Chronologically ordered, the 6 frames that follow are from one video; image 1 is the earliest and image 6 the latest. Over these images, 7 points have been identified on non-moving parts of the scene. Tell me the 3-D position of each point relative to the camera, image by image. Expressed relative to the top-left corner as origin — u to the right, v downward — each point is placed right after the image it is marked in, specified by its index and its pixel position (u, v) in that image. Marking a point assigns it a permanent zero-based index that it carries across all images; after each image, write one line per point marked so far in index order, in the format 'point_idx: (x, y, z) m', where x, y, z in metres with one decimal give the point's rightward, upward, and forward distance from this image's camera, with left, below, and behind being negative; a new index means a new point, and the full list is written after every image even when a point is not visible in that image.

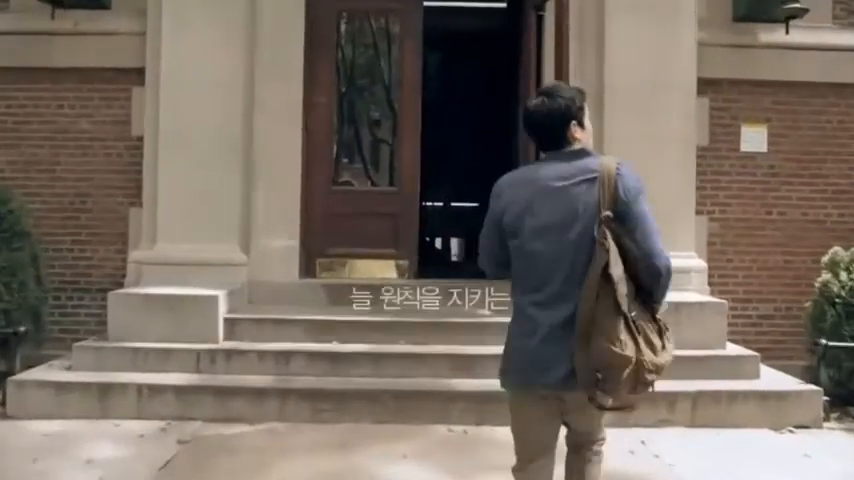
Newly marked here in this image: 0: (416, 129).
0: (-0.1, +0.9, +8.3) m
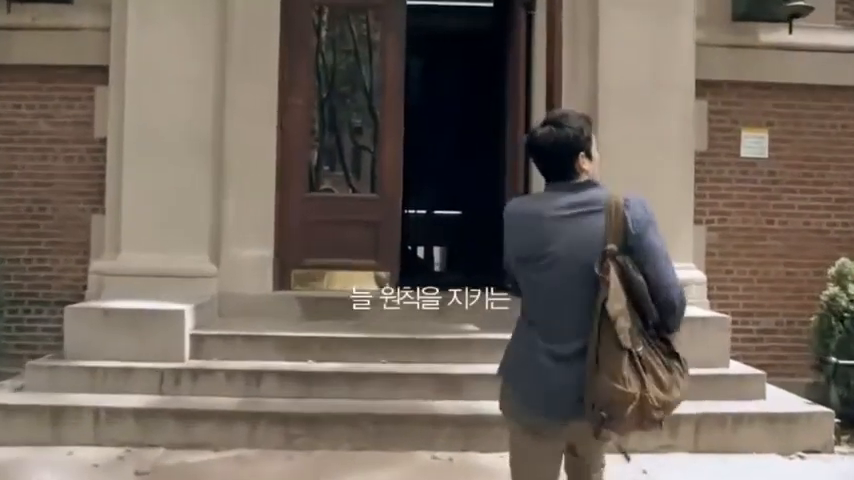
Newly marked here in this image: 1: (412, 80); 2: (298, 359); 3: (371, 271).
0: (-0.3, +0.8, +7.9) m
1: (-0.2, +2.0, +11.6) m
2: (-0.9, -0.9, +6.4) m
3: (-0.5, -0.3, +7.9) m
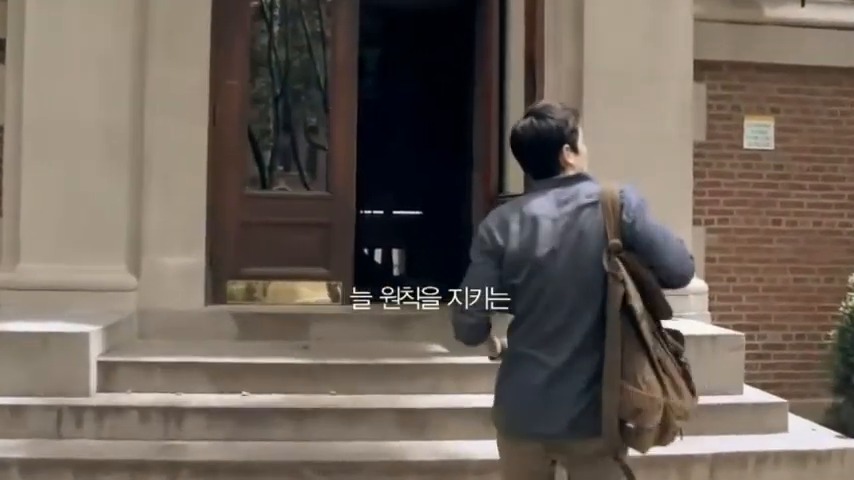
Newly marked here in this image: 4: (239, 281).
0: (-0.6, +0.8, +6.8) m
1: (-0.7, +1.9, +10.5) m
2: (-1.2, -0.9, +5.3) m
3: (-0.8, -0.3, +6.8) m
4: (-1.4, -0.3, +6.7) m
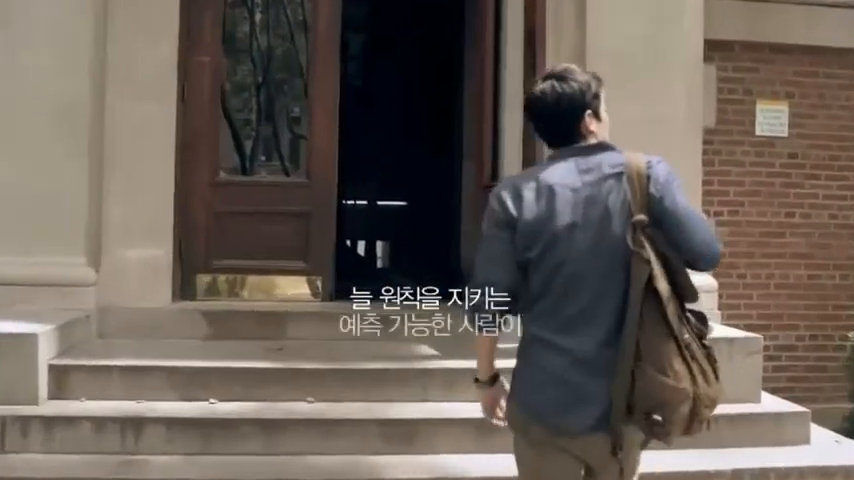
0: (-0.7, +0.9, +6.2) m
1: (-0.8, +2.0, +10.0) m
2: (-1.2, -0.8, +4.8) m
3: (-0.9, -0.2, +6.2) m
4: (-1.4, -0.2, +6.1) m
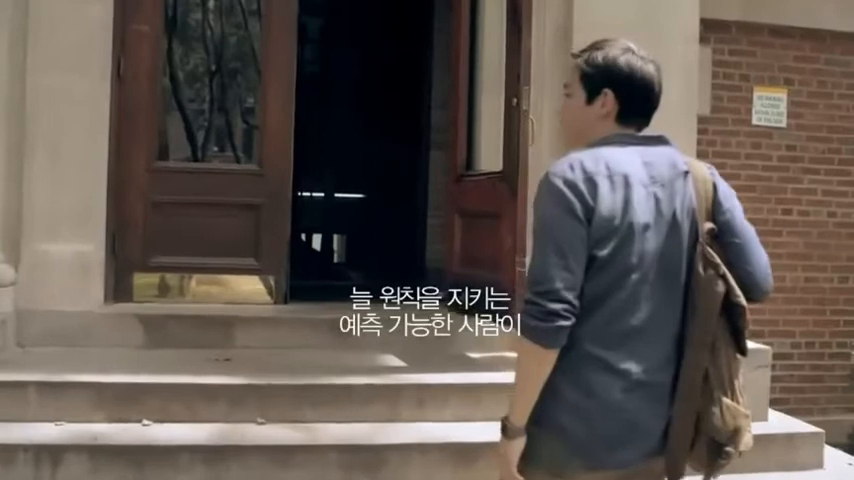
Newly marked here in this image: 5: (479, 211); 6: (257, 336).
0: (-0.9, +0.9, +5.6) m
1: (-1.2, +2.1, +9.3) m
2: (-1.4, -0.8, +4.1) m
3: (-1.1, -0.2, +5.6) m
4: (-1.6, -0.2, +5.4) m
5: (+0.3, +0.2, +5.5) m
6: (-1.0, -0.5, +5.0) m
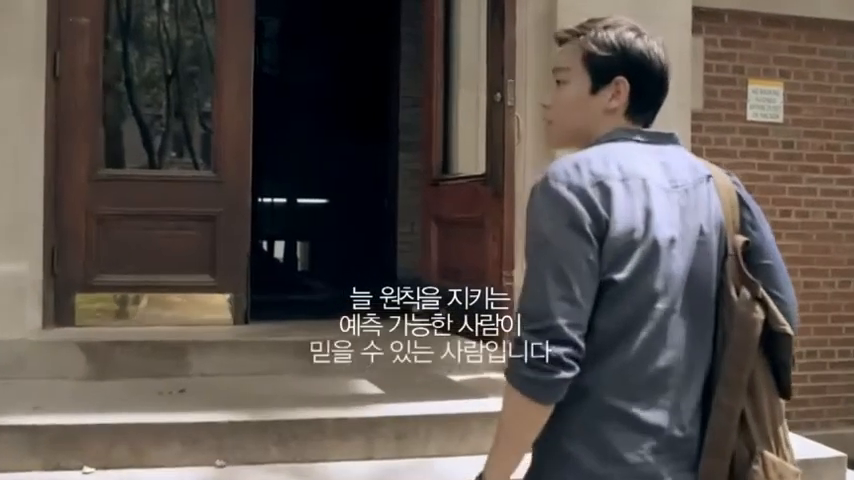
0: (-1.0, +0.8, +5.1) m
1: (-1.6, +2.0, +8.8) m
2: (-1.4, -0.9, +3.6) m
3: (-1.2, -0.3, +5.1) m
4: (-1.8, -0.3, +4.9) m
5: (+0.2, +0.1, +5.0) m
6: (-1.1, -0.6, +4.5) m
